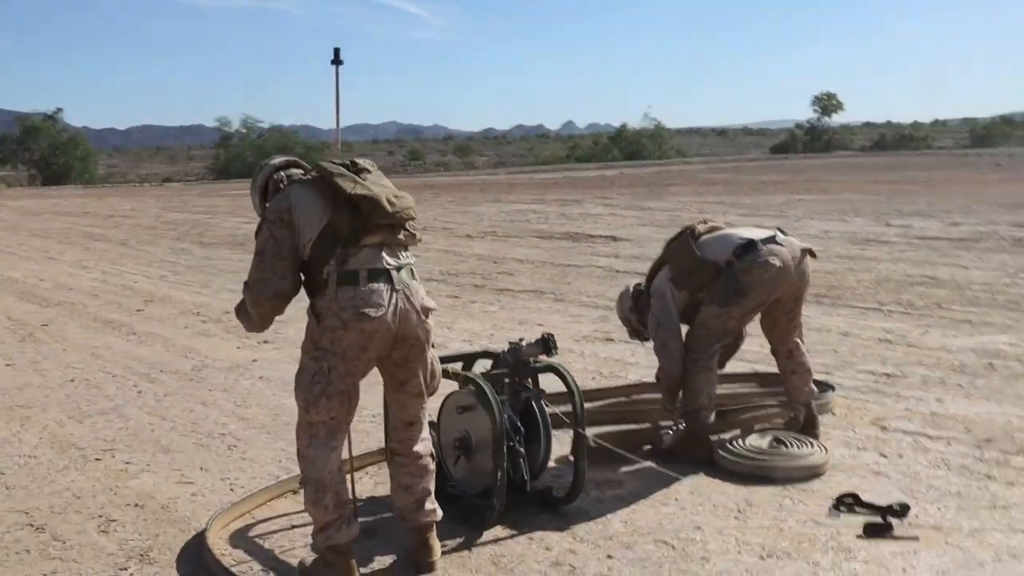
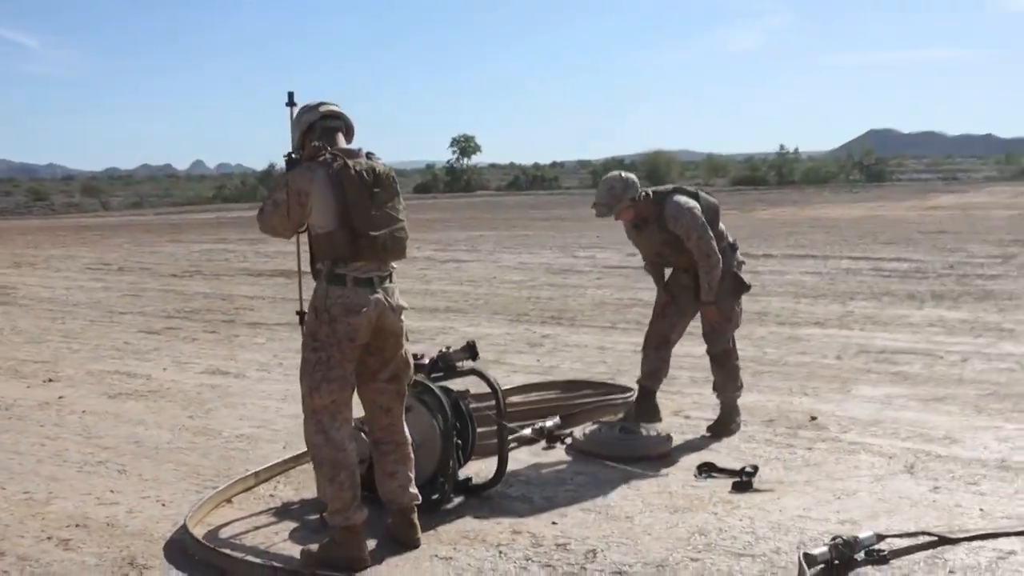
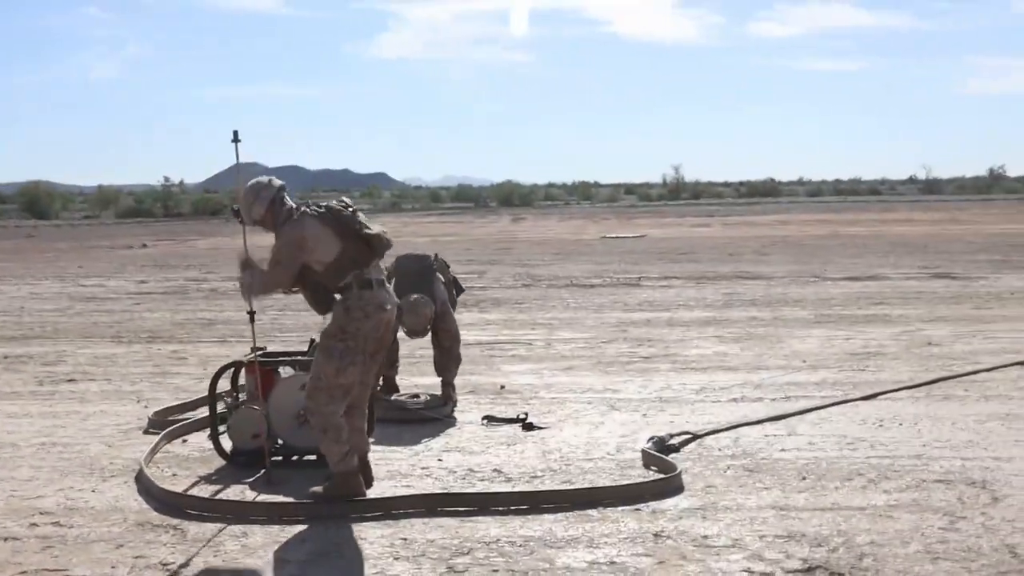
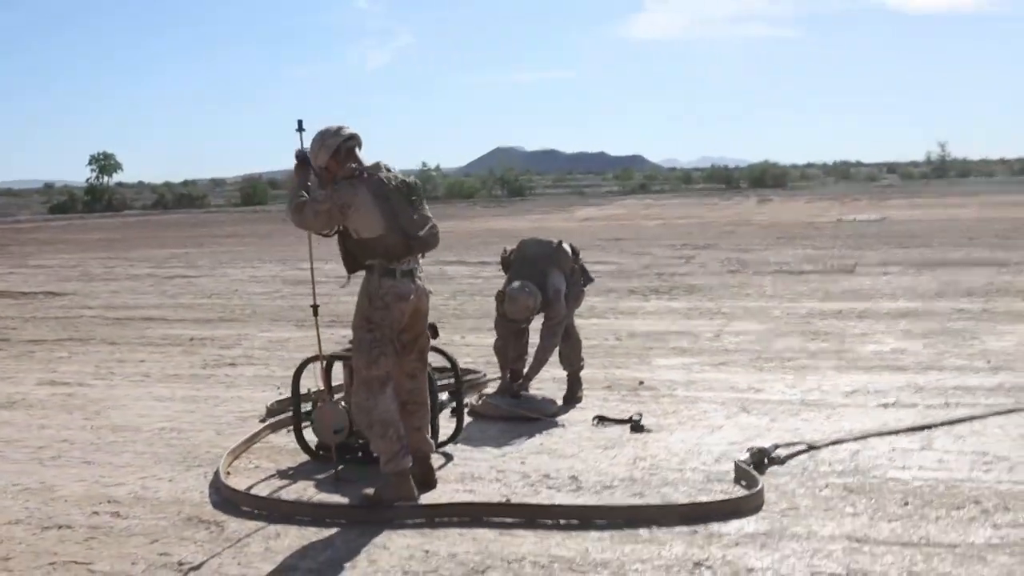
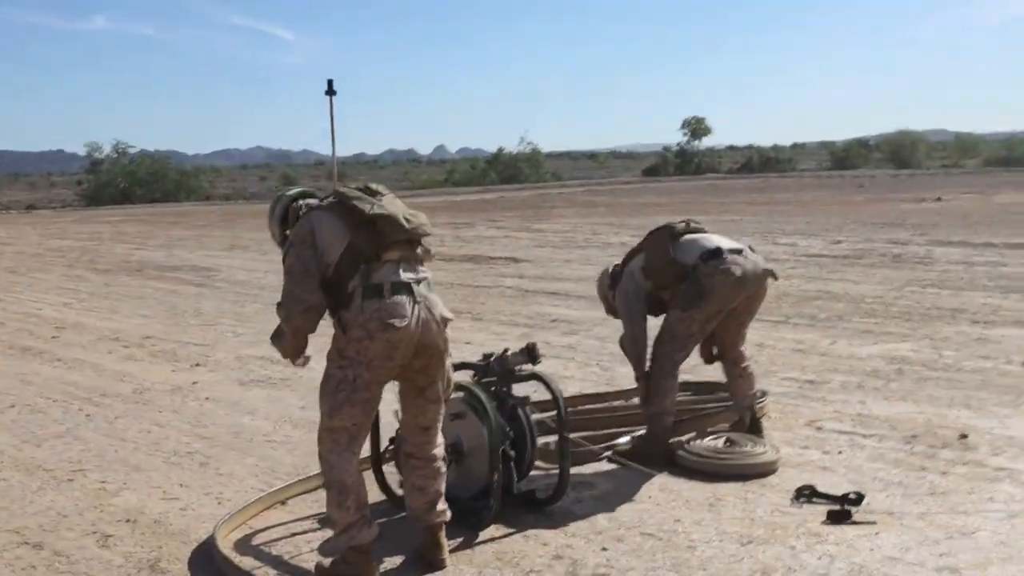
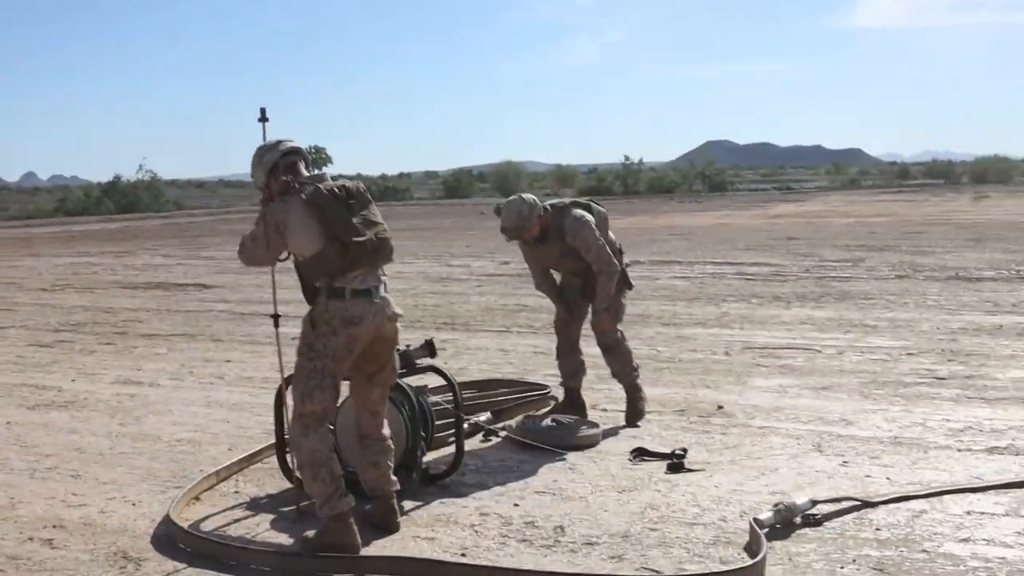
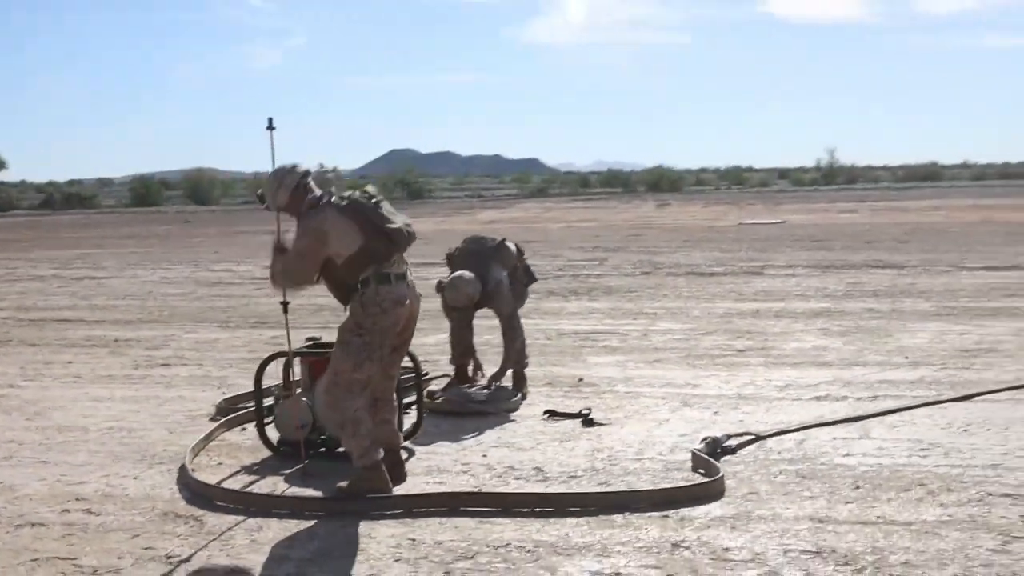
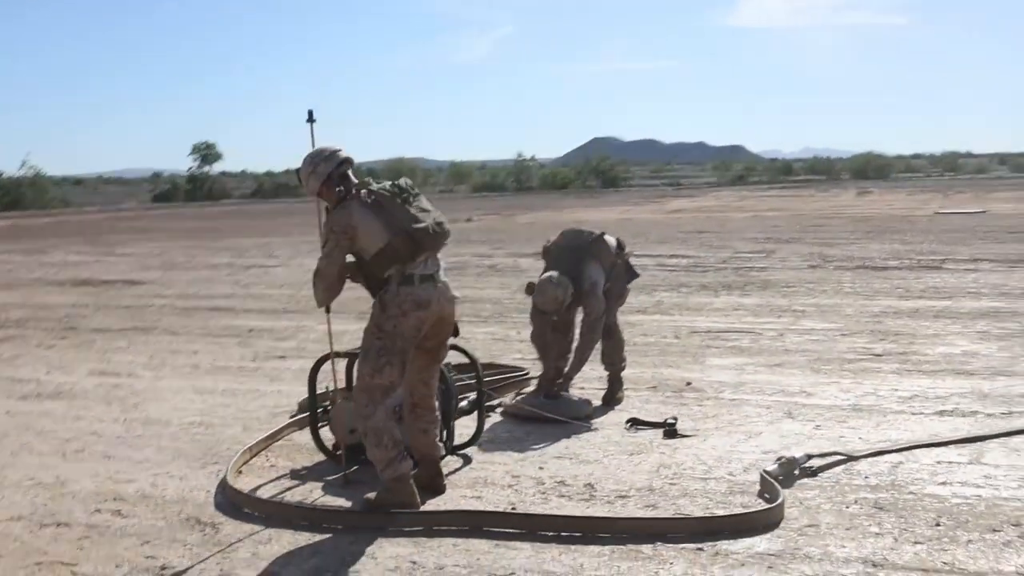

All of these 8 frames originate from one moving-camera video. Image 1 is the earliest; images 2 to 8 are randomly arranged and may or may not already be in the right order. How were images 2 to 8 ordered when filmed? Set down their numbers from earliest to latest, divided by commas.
5, 2, 6, 8, 4, 7, 3
